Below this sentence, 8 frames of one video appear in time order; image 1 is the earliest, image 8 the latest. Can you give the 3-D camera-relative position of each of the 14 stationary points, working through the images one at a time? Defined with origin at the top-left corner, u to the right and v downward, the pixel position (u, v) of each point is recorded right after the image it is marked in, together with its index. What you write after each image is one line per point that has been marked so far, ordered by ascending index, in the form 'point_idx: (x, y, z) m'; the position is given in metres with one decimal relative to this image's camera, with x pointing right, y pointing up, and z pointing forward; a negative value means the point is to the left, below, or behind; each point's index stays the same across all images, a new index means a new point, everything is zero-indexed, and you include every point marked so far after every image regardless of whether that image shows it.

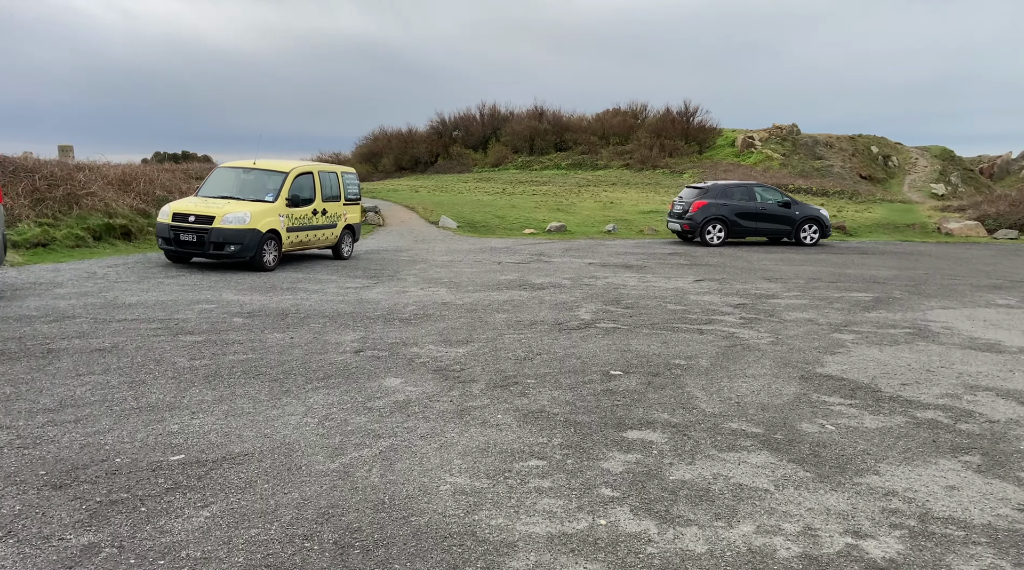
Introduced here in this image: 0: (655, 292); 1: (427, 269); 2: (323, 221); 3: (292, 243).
0: (+2.3, -0.1, +12.3) m
1: (-1.6, +0.3, +14.9) m
2: (-3.7, +1.2, +14.9) m
3: (-4.0, +0.7, +13.9) m
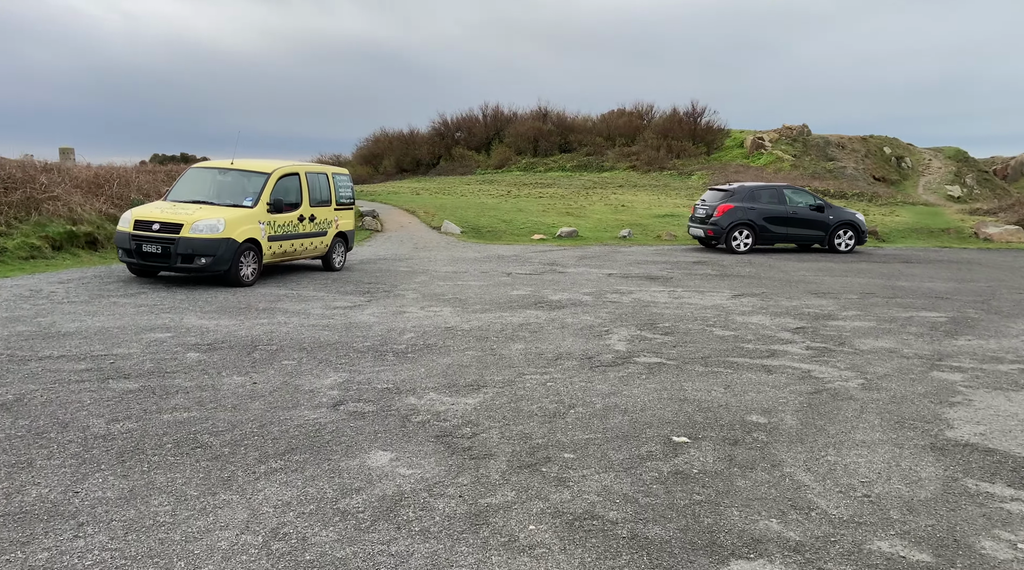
0: (+2.5, -0.4, +10.6) m
1: (-1.4, 0.0, +13.2) m
2: (-3.5, +1.0, +13.3) m
3: (-3.8, +0.5, +12.2) m
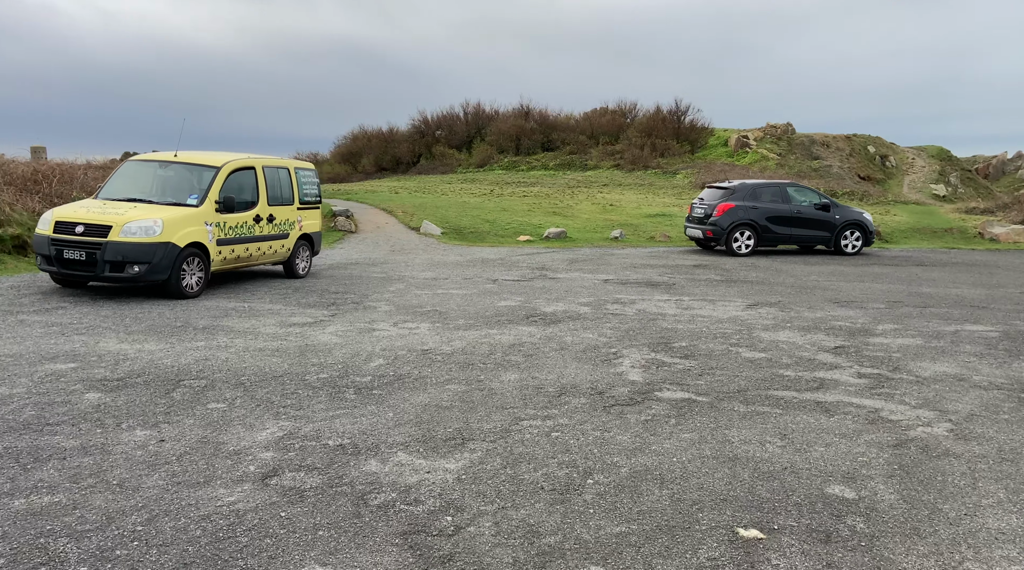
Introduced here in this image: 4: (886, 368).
0: (+2.4, -0.5, +9.1) m
1: (-1.6, -0.1, +11.7) m
2: (-3.7, +0.8, +11.7) m
3: (-4.0, +0.3, +10.7) m
4: (+3.4, -0.8, +7.1) m
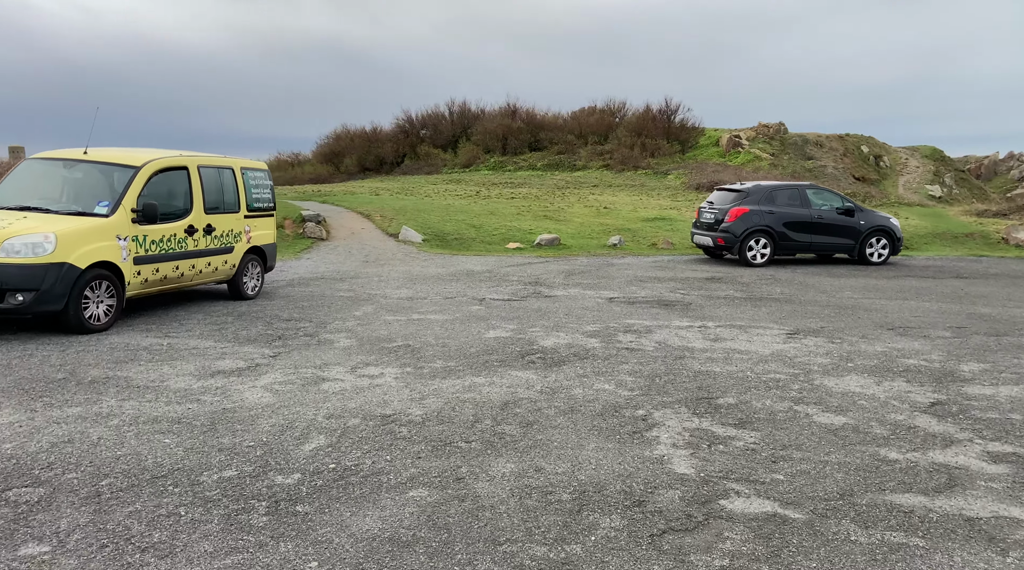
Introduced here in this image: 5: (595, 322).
0: (+2.3, -0.8, +7.2) m
1: (-1.8, -0.4, +9.7) m
2: (-3.8, +0.5, +9.7) m
3: (-4.1, 0.0, +8.6) m
4: (+3.4, -1.1, +5.1) m
5: (+1.0, -0.5, +9.8) m
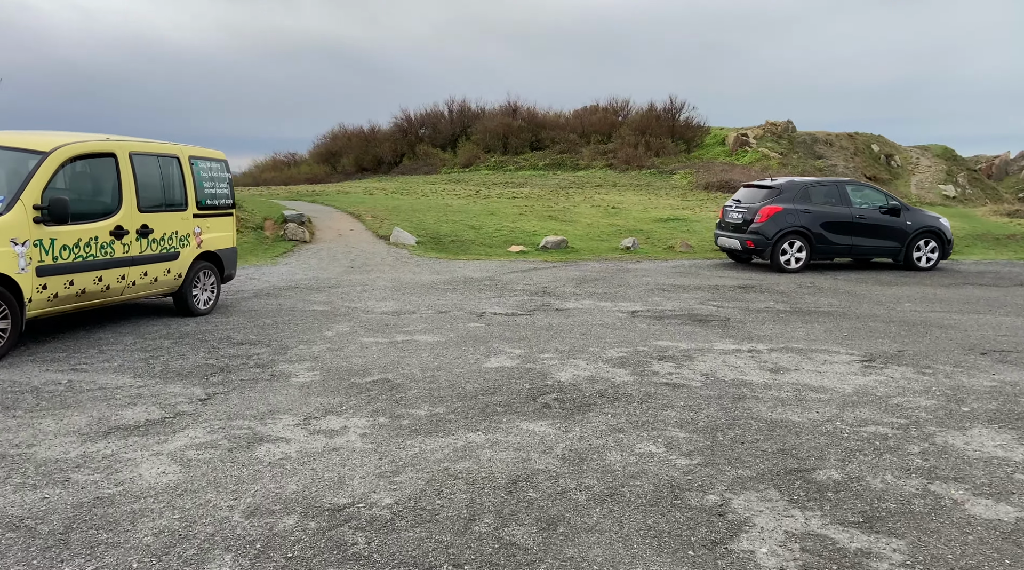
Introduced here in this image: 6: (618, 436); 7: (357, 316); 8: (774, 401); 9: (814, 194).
0: (+2.3, -0.9, +5.4) m
1: (-1.7, -0.6, +7.9) m
2: (-3.8, +0.4, +7.9) m
3: (-4.0, -0.1, +6.8) m
4: (+3.5, -1.2, +3.3) m
5: (+1.1, -0.6, +8.0) m
6: (+0.7, -1.0, +4.9) m
7: (-1.9, -0.4, +9.3) m
8: (+2.0, -0.9, +5.8) m
9: (+5.7, +1.7, +14.4) m
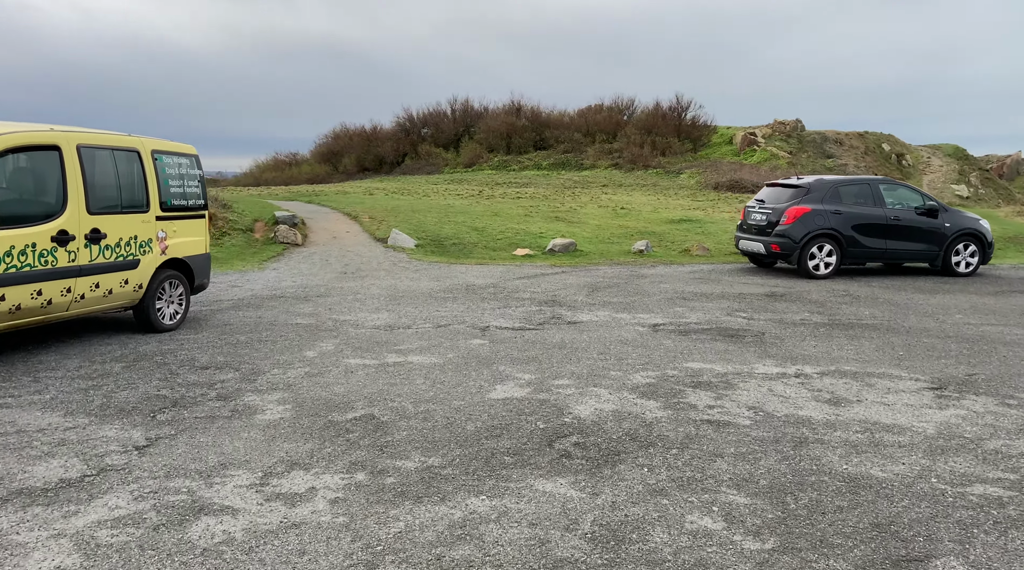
0: (+2.4, -1.0, +4.3) m
1: (-1.6, -0.7, +6.9) m
2: (-3.7, +0.3, +6.8) m
3: (-4.0, -0.2, +5.8) m
4: (+3.5, -1.3, +2.3) m
5: (+1.2, -0.7, +6.9) m
6: (+0.7, -1.1, +3.8) m
7: (-1.8, -0.5, +8.3) m
8: (+2.1, -1.0, +4.8) m
9: (+5.8, +1.6, +13.3) m
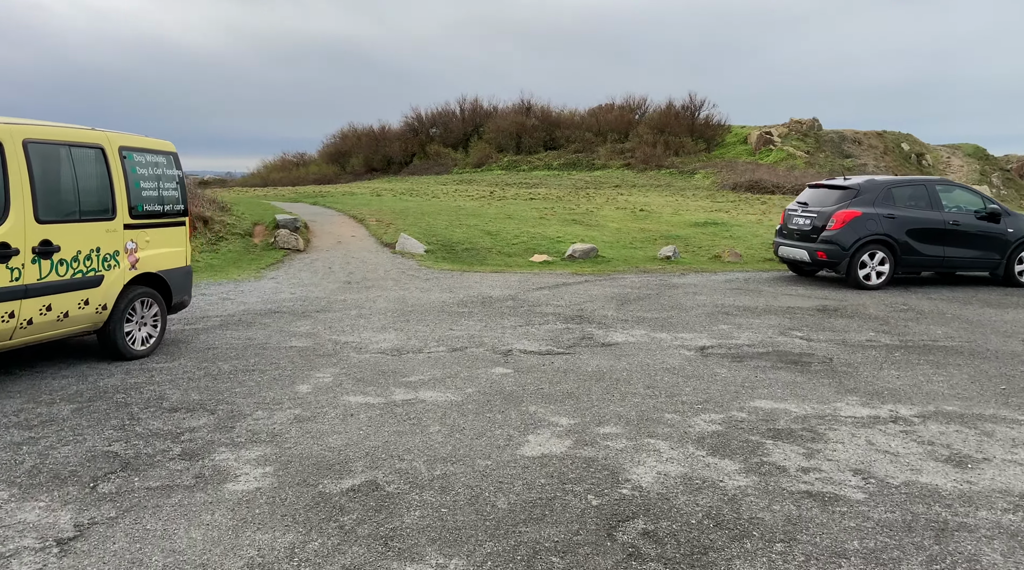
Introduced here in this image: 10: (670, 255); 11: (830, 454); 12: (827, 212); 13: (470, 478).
0: (+2.6, -1.2, +3.2) m
1: (-1.4, -0.8, +5.7) m
2: (-3.4, +0.1, +5.7) m
3: (-3.7, -0.4, +4.6) m
4: (+3.7, -1.5, +1.1) m
5: (+1.4, -0.9, +5.7) m
6: (+0.9, -1.2, +2.6) m
7: (-1.5, -0.7, +7.1) m
8: (+2.3, -1.2, +3.6) m
9: (+6.1, +1.4, +12.1) m
10: (+3.2, +0.6, +15.5) m
11: (+1.9, -1.0, +4.7) m
12: (+5.0, +1.2, +12.1) m
13: (-0.2, -1.1, +4.2) m
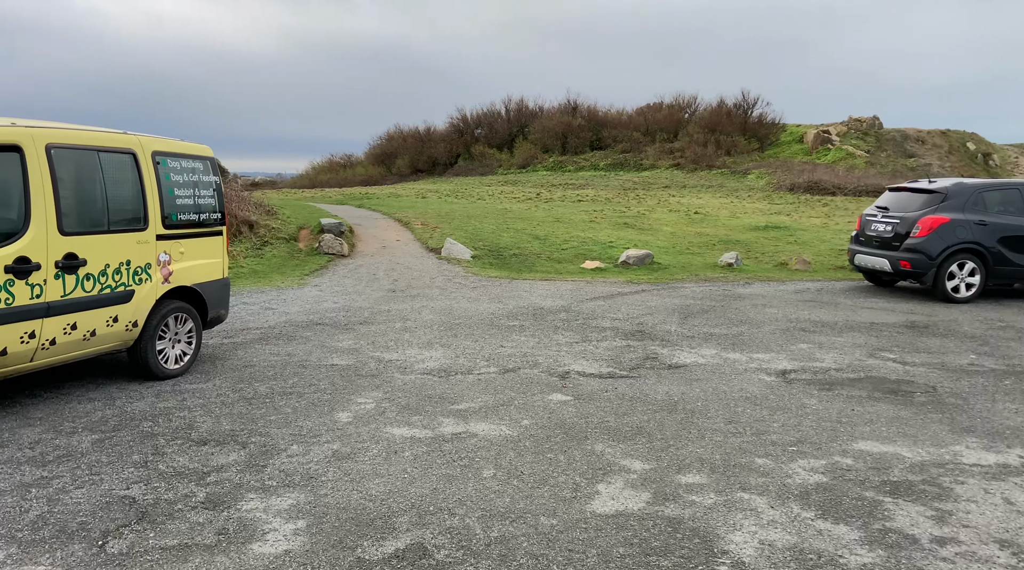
0: (+2.9, -1.4, +2.3) m
1: (-1.0, -1.0, +5.1) m
2: (-3.0, 0.0, +5.2) m
3: (-3.4, -0.5, +4.2) m
4: (+3.9, -1.6, +0.2) m
5: (+1.9, -1.0, +5.0) m
6: (+1.2, -1.4, +1.9) m
7: (-1.0, -0.8, +6.5) m
8: (+2.6, -1.3, +2.8) m
9: (+6.9, +1.2, +11.0) m
10: (+4.2, +0.4, +14.7) m
11: (+2.3, -1.2, +3.9) m
12: (+5.8, +1.0, +11.1) m
13: (+0.1, -1.2, +3.6) m
